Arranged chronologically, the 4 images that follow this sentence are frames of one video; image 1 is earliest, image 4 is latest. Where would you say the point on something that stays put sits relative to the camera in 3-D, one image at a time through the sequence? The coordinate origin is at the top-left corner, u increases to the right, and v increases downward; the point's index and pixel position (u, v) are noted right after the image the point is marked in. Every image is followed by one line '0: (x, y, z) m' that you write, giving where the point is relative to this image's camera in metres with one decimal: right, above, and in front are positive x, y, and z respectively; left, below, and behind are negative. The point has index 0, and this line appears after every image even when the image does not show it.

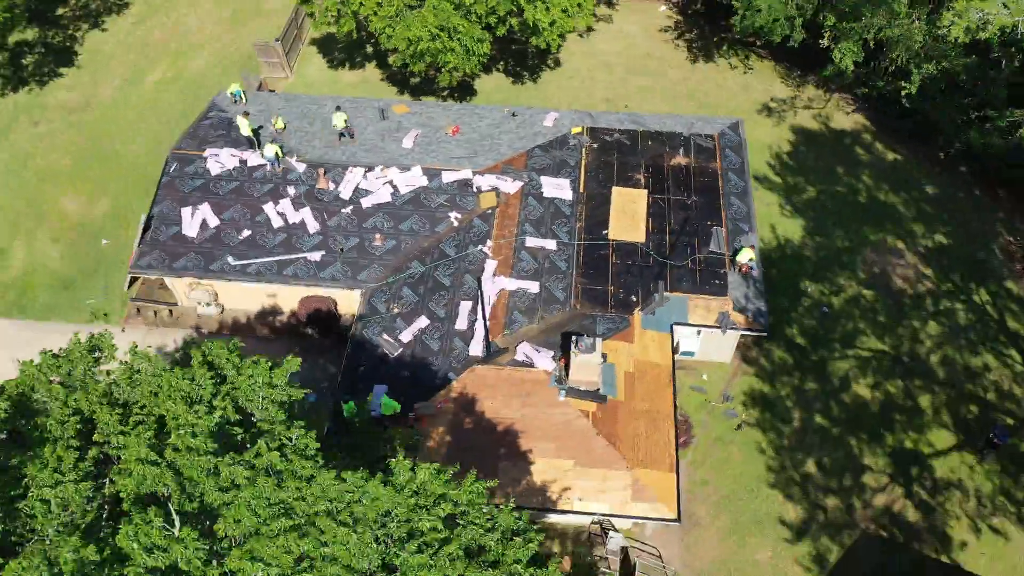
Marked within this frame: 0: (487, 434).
0: (-0.6, -3.2, +18.0) m
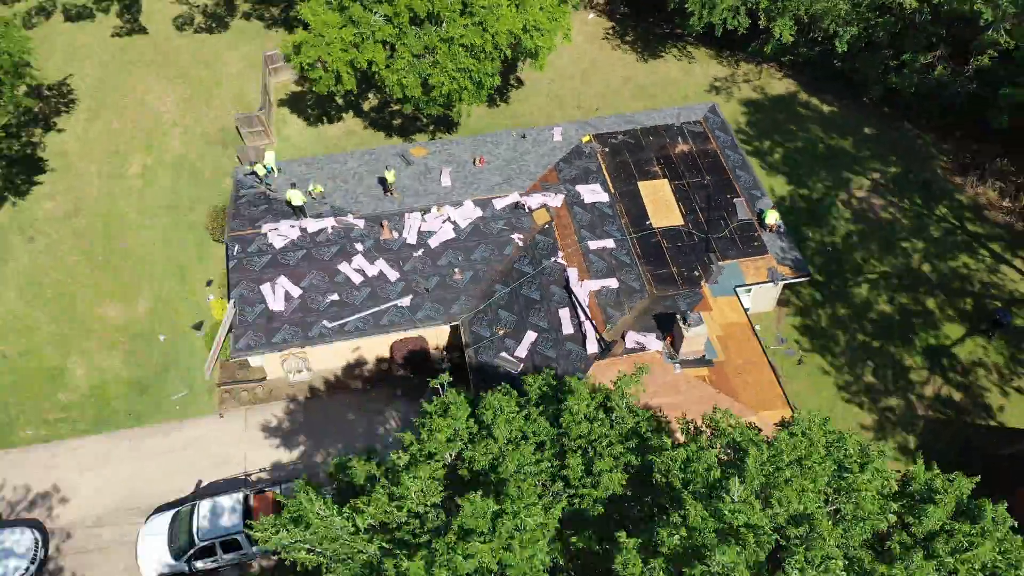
0: (+2.9, -3.2, +20.4) m
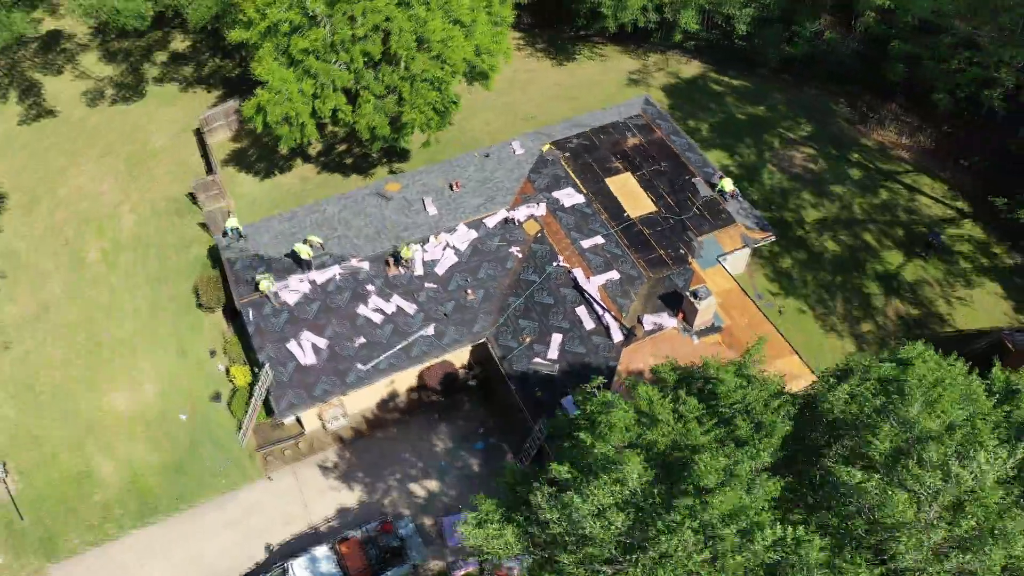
0: (+4.3, -2.8, +22.4) m
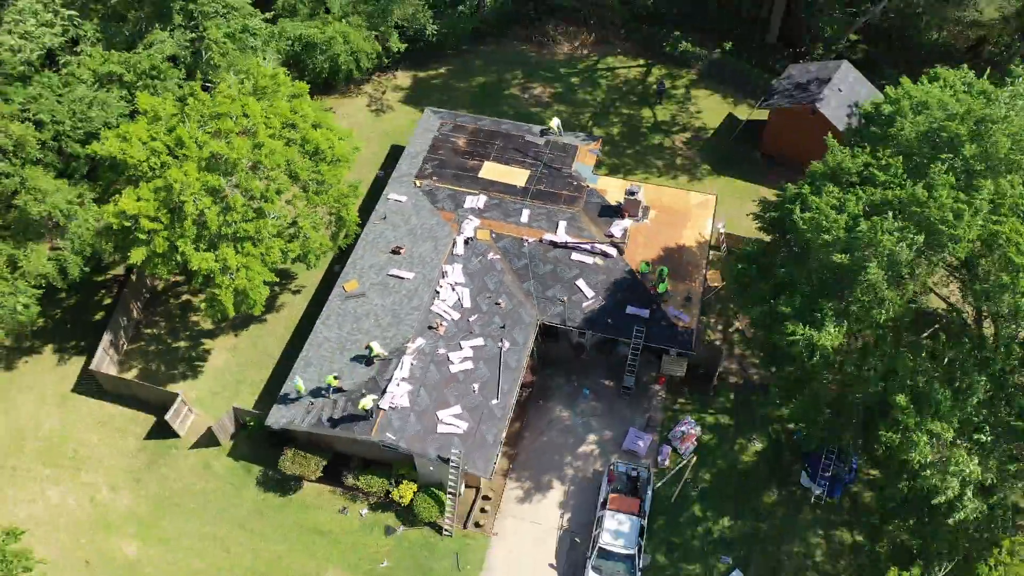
0: (+5.8, +1.1, +30.4) m
